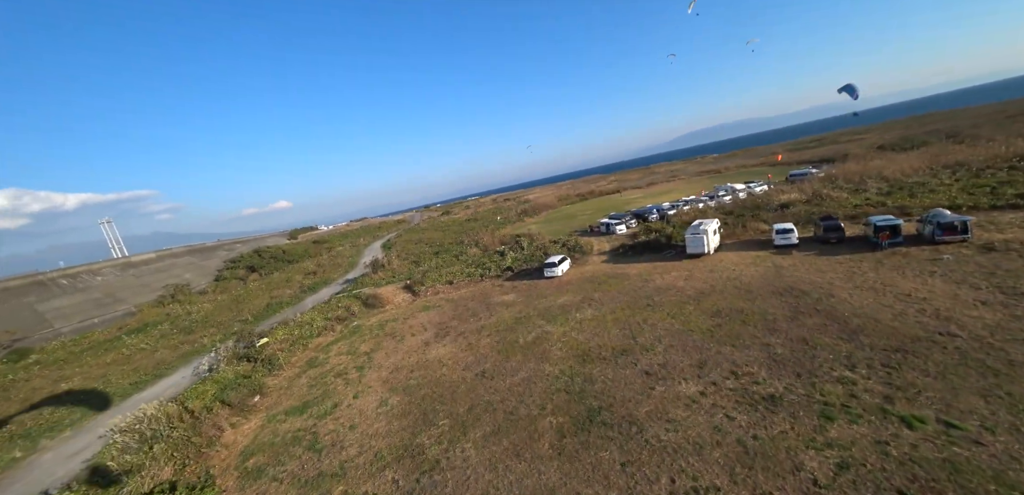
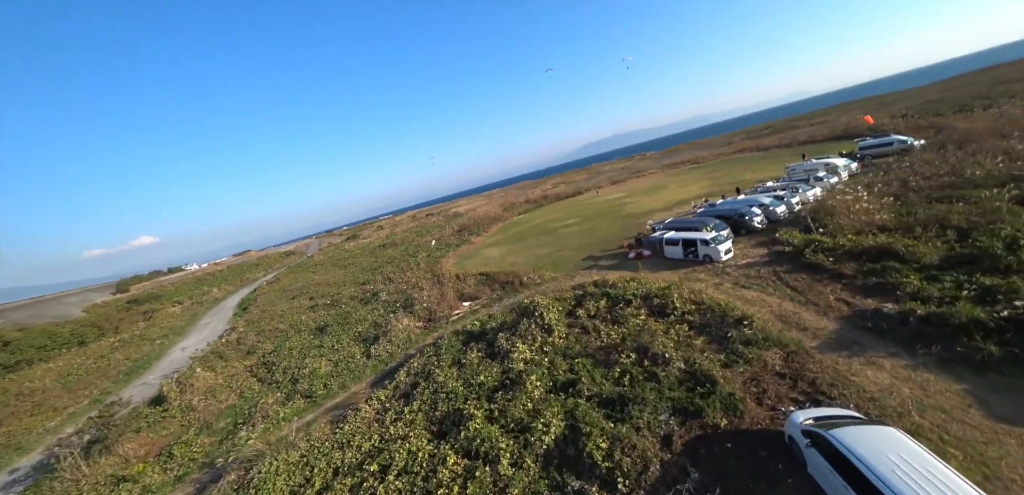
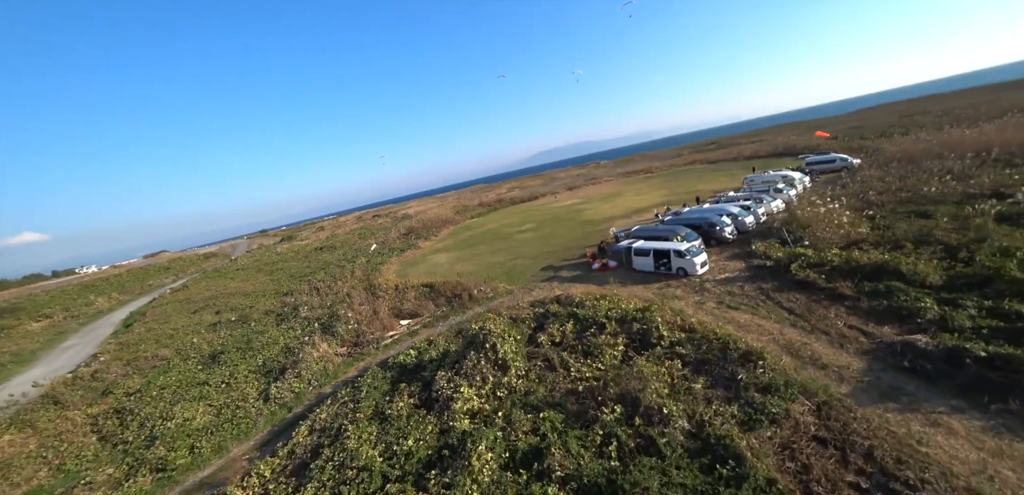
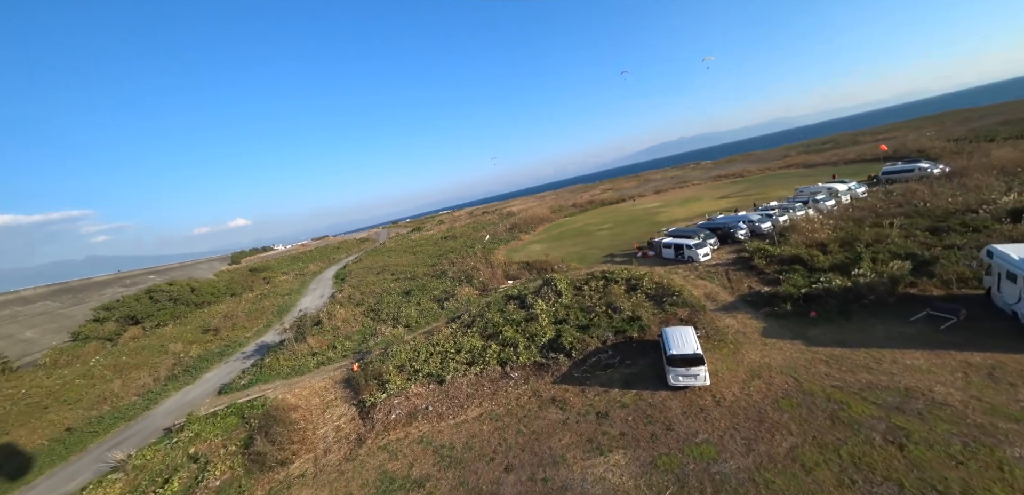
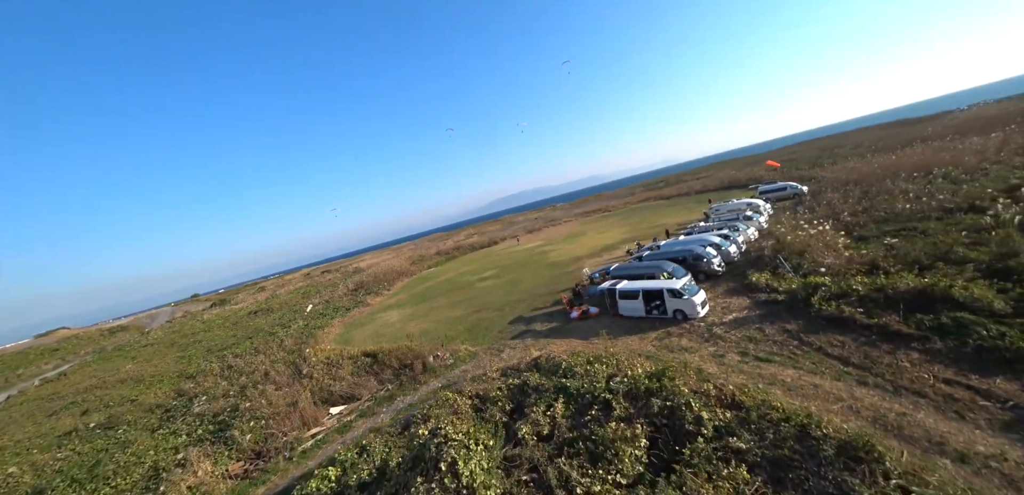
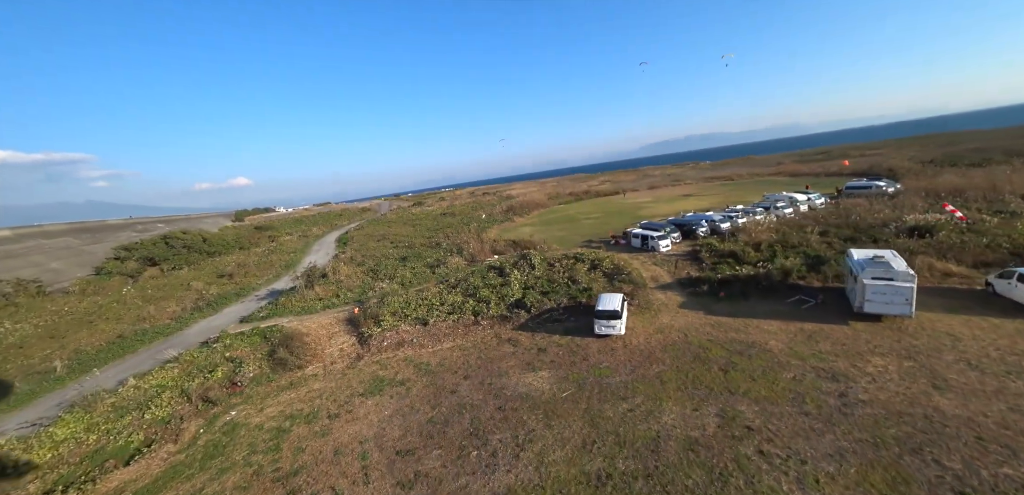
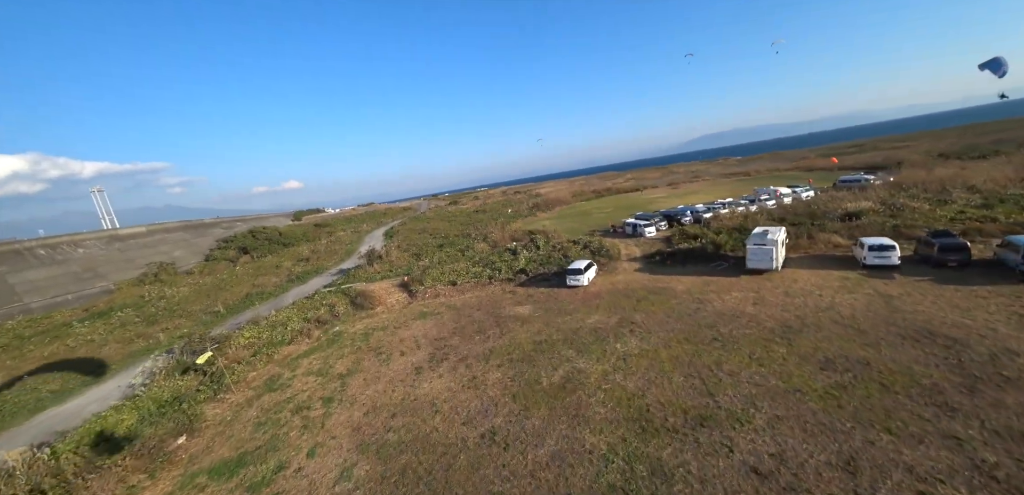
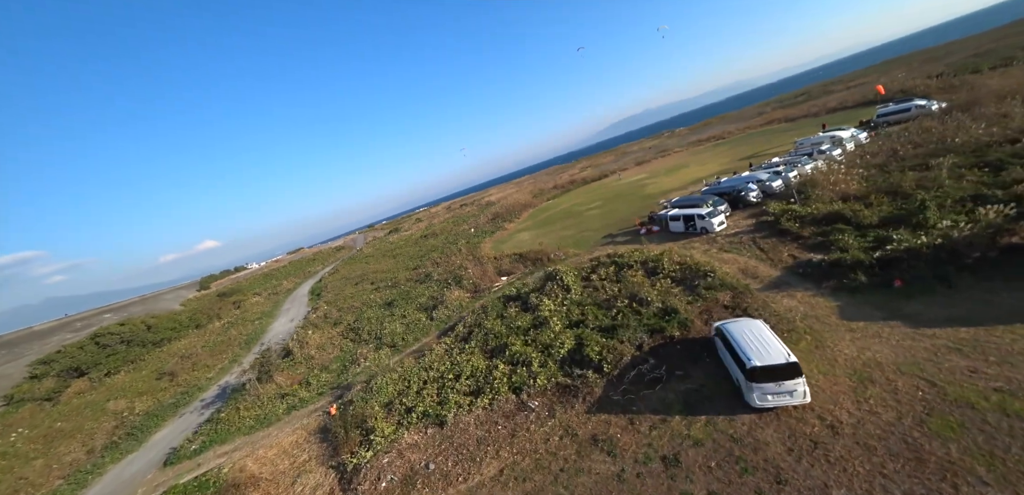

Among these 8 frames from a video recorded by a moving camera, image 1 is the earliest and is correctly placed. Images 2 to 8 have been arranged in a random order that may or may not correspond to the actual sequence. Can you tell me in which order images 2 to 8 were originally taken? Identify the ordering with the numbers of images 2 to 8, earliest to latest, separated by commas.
7, 6, 4, 8, 2, 3, 5
